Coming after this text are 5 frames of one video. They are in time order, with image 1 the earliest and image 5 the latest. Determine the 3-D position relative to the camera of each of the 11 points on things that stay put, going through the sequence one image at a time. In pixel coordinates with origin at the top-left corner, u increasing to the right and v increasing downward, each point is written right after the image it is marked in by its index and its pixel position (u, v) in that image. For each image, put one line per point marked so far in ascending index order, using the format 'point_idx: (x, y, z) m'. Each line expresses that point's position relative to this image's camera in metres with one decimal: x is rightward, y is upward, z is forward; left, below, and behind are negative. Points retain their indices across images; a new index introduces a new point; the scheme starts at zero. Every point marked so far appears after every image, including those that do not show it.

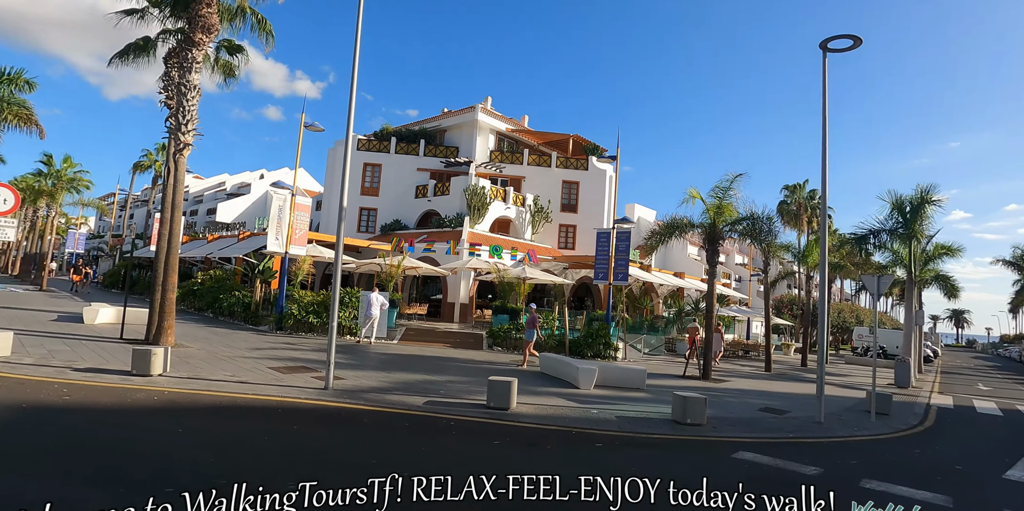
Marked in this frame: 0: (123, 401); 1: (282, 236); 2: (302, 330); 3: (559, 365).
0: (-5.9, -2.2, +8.3) m
1: (-8.3, +0.7, +19.4) m
2: (-7.4, -2.6, +19.0) m
3: (+1.4, -3.3, +16.5) m
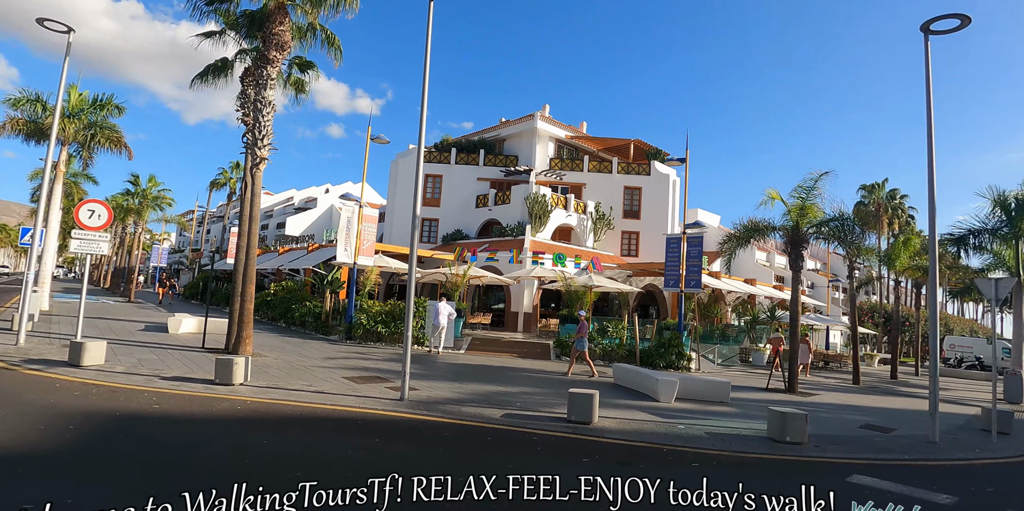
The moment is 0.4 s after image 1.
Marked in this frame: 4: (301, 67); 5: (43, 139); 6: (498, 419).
0: (-4.6, -2.3, +8.2) m
1: (-5.9, +0.3, +19.6) m
2: (-4.9, -3.0, +19.0) m
3: (+3.6, -3.5, +15.6) m
4: (-6.1, +5.3, +15.5) m
5: (-17.1, +4.2, +19.7) m
6: (-0.3, -3.2, +10.5) m
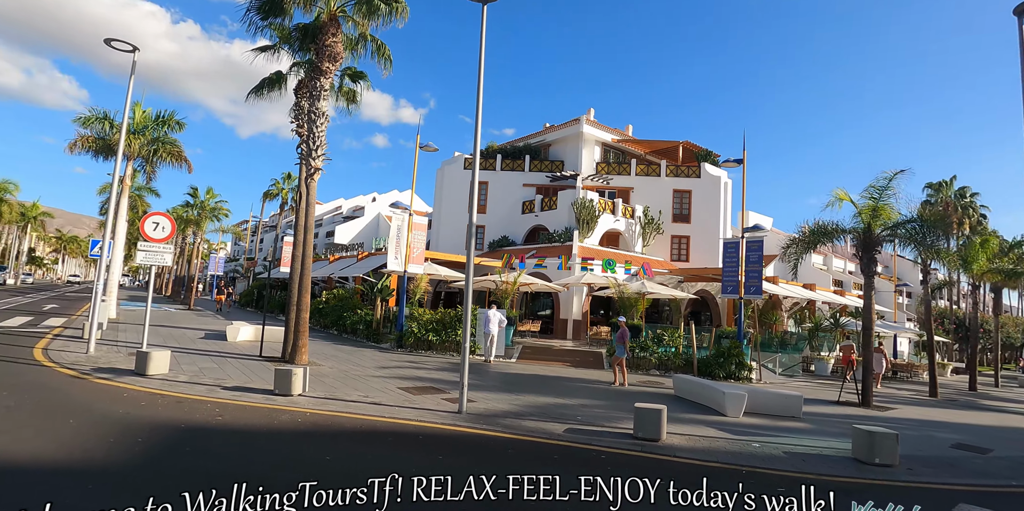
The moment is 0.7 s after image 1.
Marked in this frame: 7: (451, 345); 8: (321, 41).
0: (-3.6, -2.5, +8.1) m
1: (-4.0, 0.0, +19.6) m
2: (-3.1, -3.2, +18.9) m
3: (+5.1, -3.6, +14.8) m
4: (-4.6, +5.0, +15.6) m
5: (-15.2, +3.8, +20.6) m
6: (+0.9, -3.3, +10.0) m
7: (-2.1, -3.1, +18.7) m
8: (-5.0, +5.6, +14.3) m
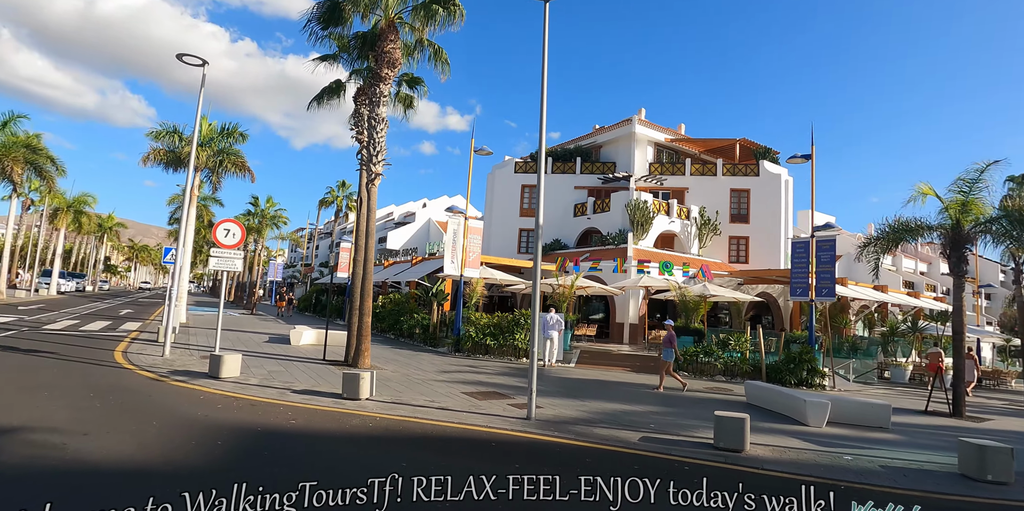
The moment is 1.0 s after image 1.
0: (-2.5, -2.5, +8.0) m
1: (-2.0, -0.1, +19.5) m
2: (-1.1, -3.4, +18.7) m
3: (+6.8, -3.6, +14.0) m
4: (-2.9, +4.9, +15.6) m
5: (-13.1, +3.5, +21.4) m
6: (+2.2, -3.3, +9.5) m
7: (-0.1, -3.2, +18.4) m
8: (-3.5, +5.5, +14.3) m
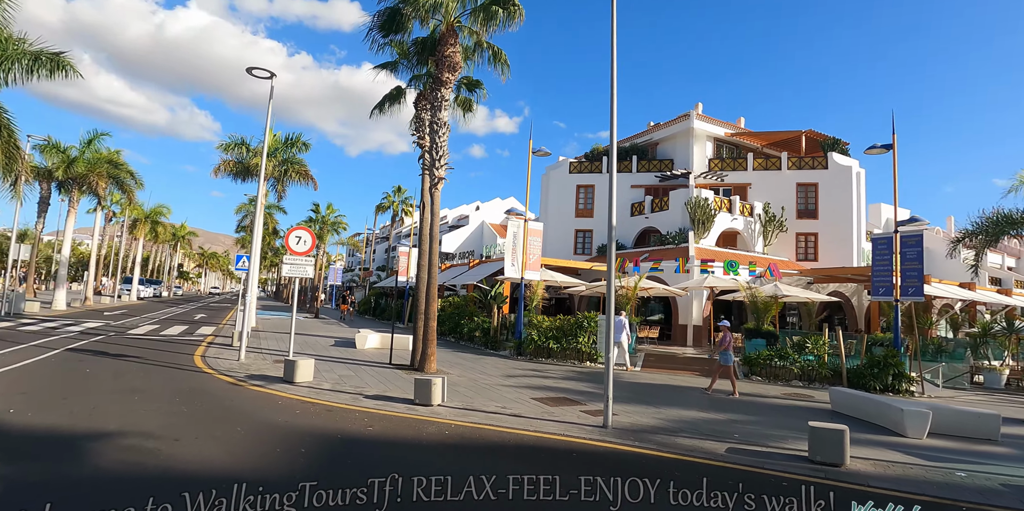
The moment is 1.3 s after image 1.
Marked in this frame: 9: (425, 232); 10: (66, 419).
0: (-1.3, -2.6, +7.8) m
1: (+0.2, -0.2, +19.2) m
2: (+1.0, -3.4, +18.3) m
3: (+8.5, -3.5, +13.0) m
4: (-1.2, +4.9, +15.5) m
5: (-10.8, +3.3, +22.2) m
6: (+3.5, -3.3, +8.9) m
7: (+2.0, -3.2, +18.0) m
8: (-1.9, +5.4, +14.3) m
9: (-2.3, +0.6, +14.3) m
10: (-5.5, -2.0, +6.7) m
